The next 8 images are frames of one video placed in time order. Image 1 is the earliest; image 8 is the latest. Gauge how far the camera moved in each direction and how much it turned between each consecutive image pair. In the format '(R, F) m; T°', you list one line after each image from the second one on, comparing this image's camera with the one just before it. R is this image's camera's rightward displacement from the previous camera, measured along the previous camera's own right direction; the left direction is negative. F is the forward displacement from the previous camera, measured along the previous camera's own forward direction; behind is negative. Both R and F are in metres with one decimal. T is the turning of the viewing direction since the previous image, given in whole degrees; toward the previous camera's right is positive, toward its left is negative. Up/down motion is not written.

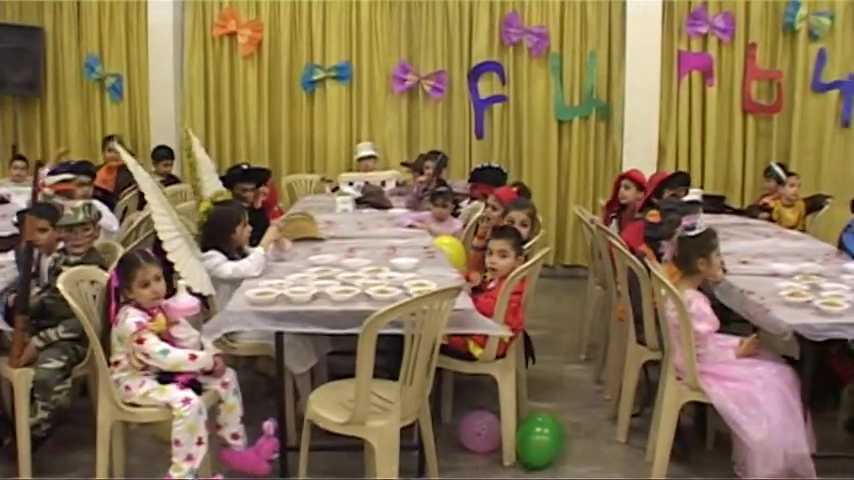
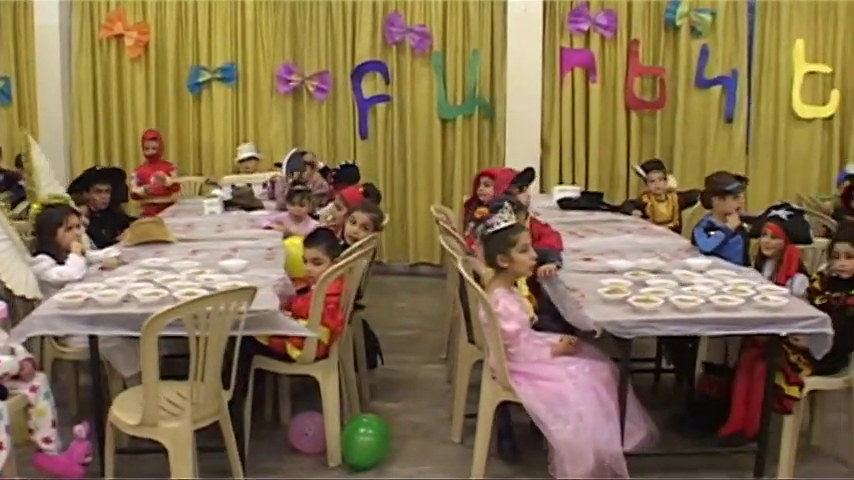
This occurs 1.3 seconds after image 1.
(+0.6, 0.0) m; 0°
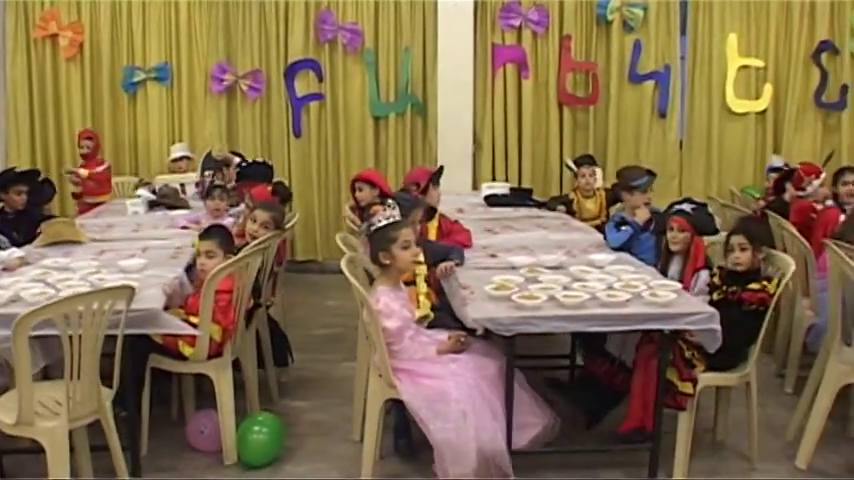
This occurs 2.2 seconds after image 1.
(+0.4, 0.0) m; -1°
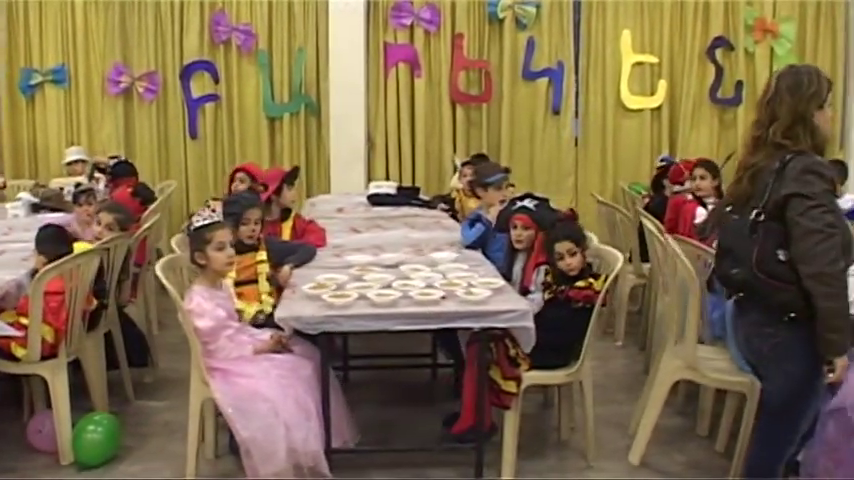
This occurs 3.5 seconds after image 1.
(+0.6, 0.0) m; -1°
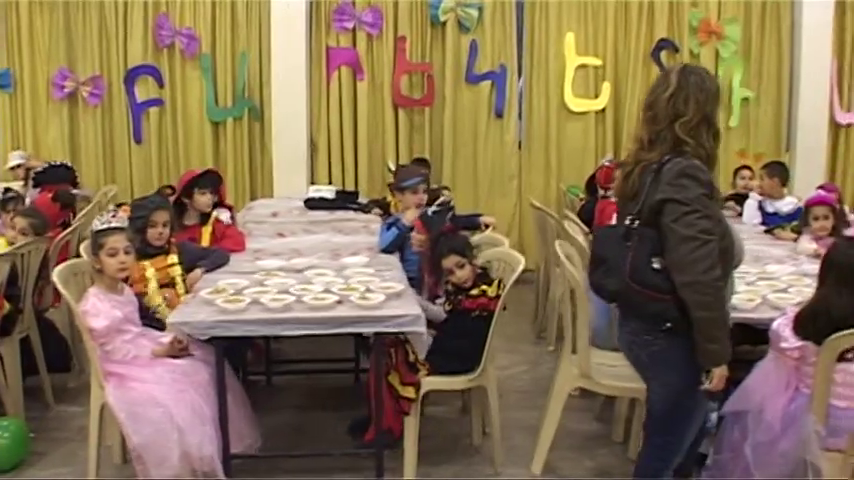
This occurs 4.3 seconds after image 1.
(+0.4, 0.0) m; -1°
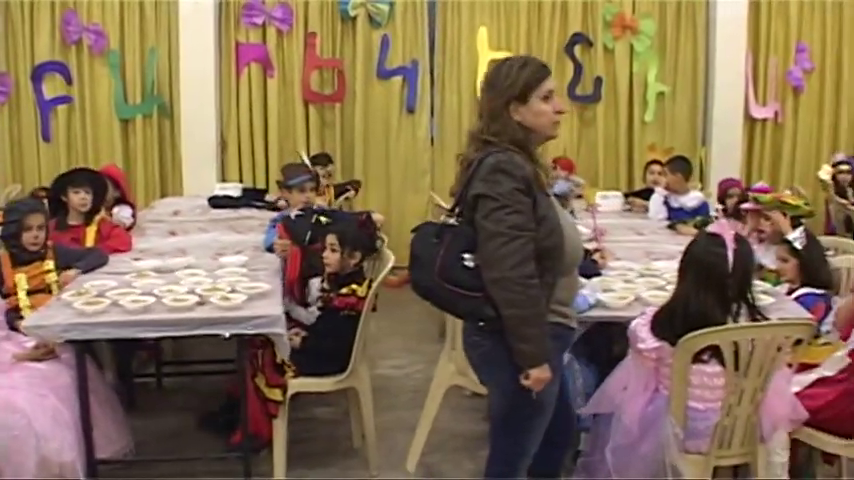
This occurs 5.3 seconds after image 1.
(+0.4, +0.1) m; +1°
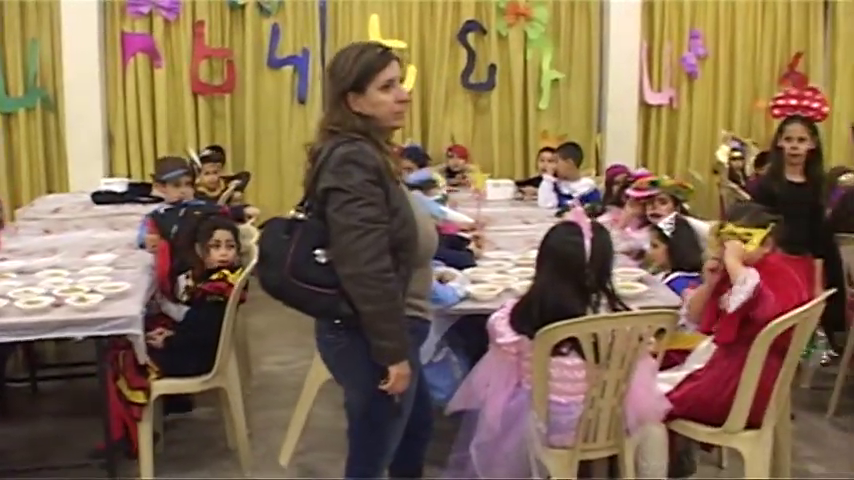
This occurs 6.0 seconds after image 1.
(+0.2, +0.1) m; +3°
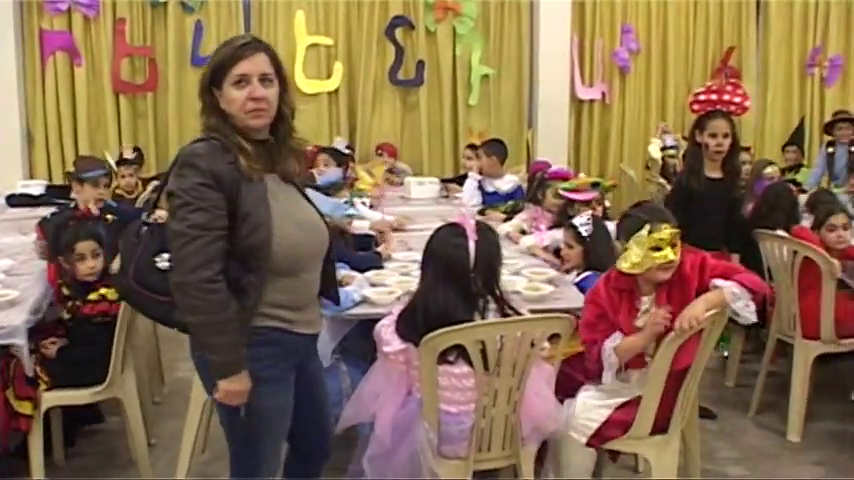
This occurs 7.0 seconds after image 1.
(+0.2, +0.1) m; +1°
